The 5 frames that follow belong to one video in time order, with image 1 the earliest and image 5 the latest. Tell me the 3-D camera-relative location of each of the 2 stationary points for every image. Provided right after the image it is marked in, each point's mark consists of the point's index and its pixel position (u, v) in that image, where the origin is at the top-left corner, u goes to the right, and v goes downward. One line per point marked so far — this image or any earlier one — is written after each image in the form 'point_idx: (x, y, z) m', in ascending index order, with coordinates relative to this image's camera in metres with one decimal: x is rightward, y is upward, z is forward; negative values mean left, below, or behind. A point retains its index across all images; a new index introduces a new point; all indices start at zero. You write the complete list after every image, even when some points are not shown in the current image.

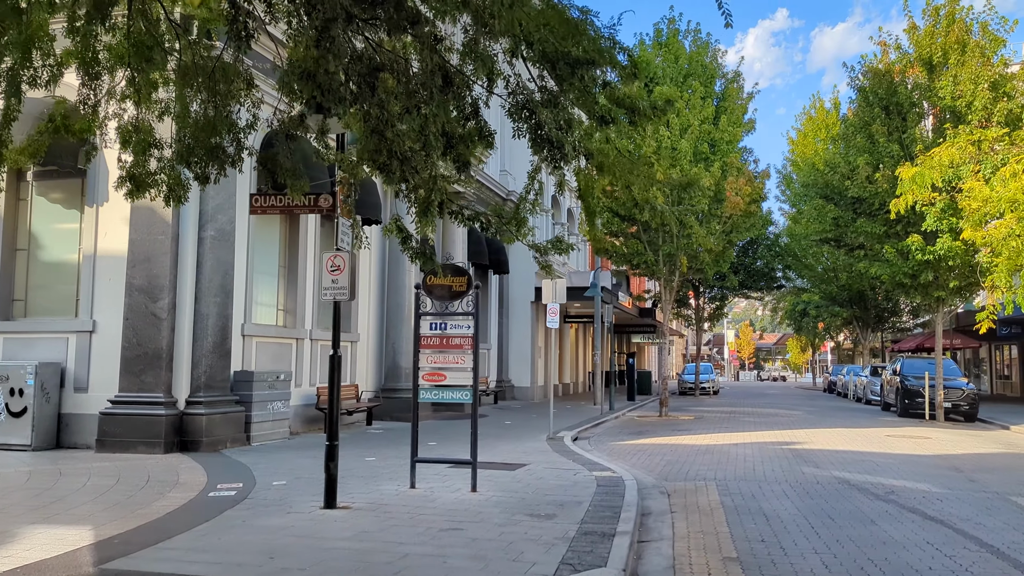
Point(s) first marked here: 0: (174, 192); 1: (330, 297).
0: (-3.1, +0.9, +7.2) m
1: (-1.8, -0.1, +7.8) m
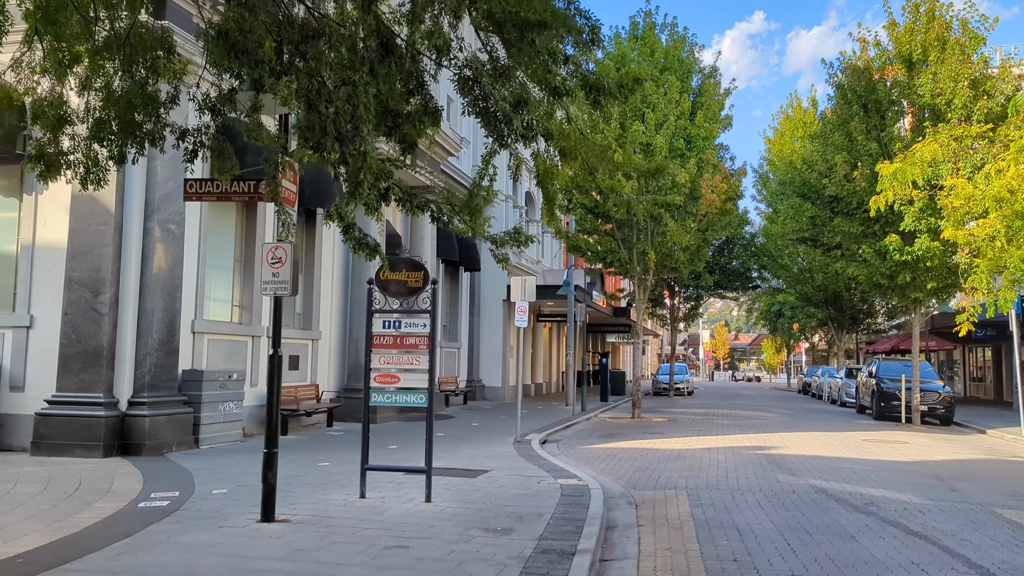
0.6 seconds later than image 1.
0: (-3.5, +0.9, +6.5) m
1: (-2.2, 0.0, +7.1) m
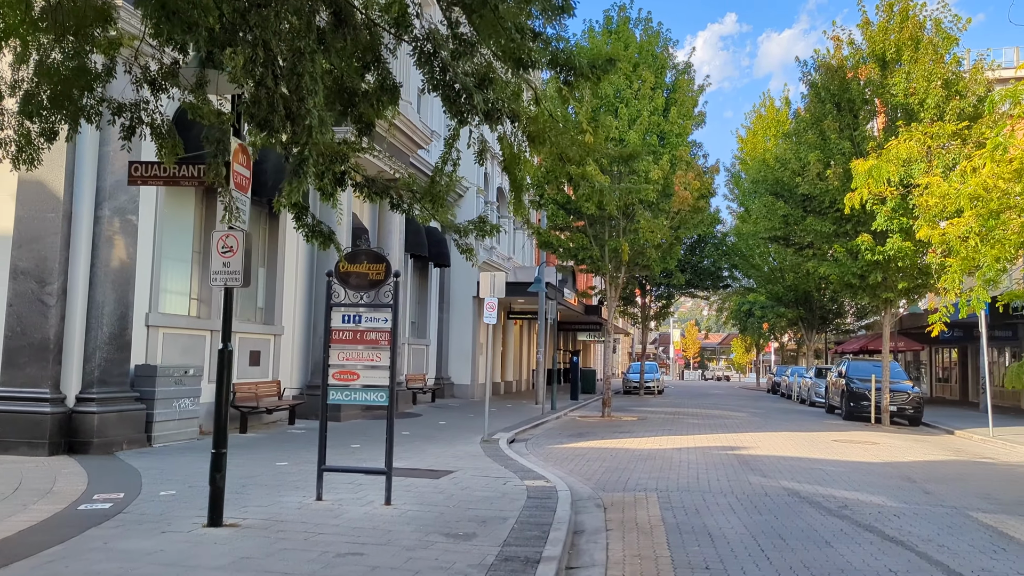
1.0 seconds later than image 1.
0: (-3.7, +1.0, +6.0) m
1: (-2.5, 0.0, +6.7) m
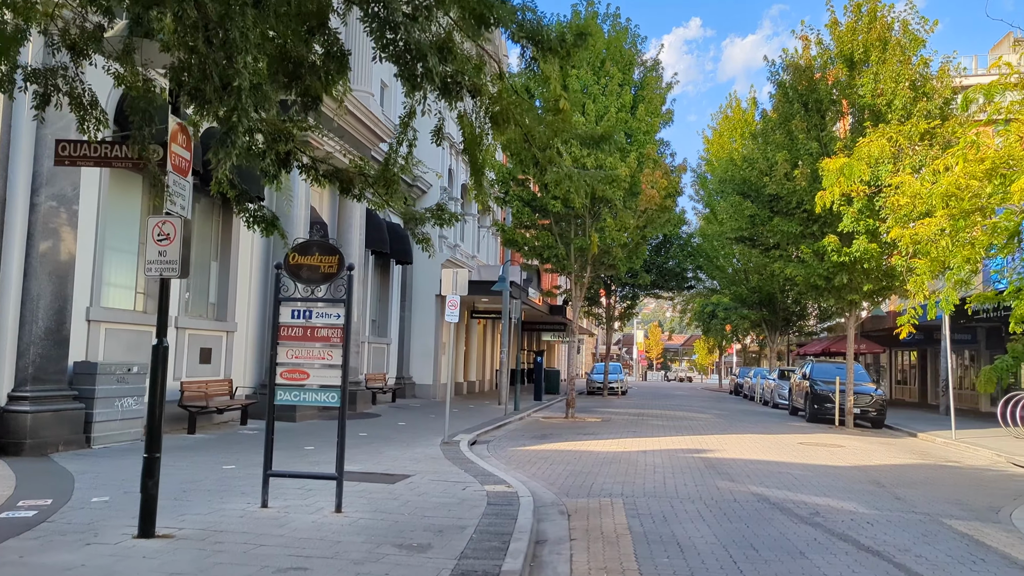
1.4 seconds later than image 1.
0: (-4.0, +1.1, +5.4) m
1: (-2.8, +0.1, +6.2) m
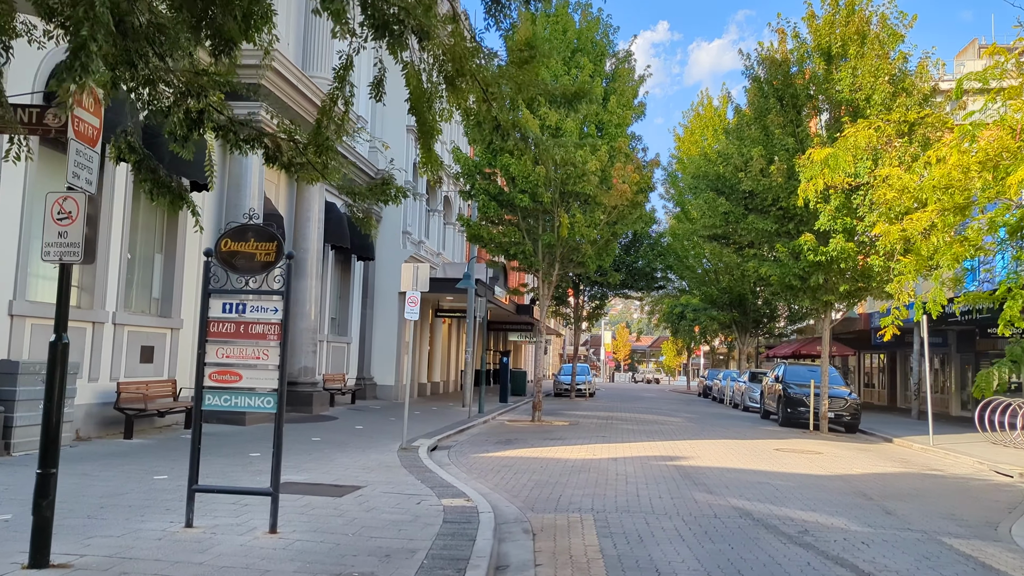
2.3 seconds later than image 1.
0: (-4.2, +1.2, +4.5) m
1: (-3.1, +0.2, +5.3) m
